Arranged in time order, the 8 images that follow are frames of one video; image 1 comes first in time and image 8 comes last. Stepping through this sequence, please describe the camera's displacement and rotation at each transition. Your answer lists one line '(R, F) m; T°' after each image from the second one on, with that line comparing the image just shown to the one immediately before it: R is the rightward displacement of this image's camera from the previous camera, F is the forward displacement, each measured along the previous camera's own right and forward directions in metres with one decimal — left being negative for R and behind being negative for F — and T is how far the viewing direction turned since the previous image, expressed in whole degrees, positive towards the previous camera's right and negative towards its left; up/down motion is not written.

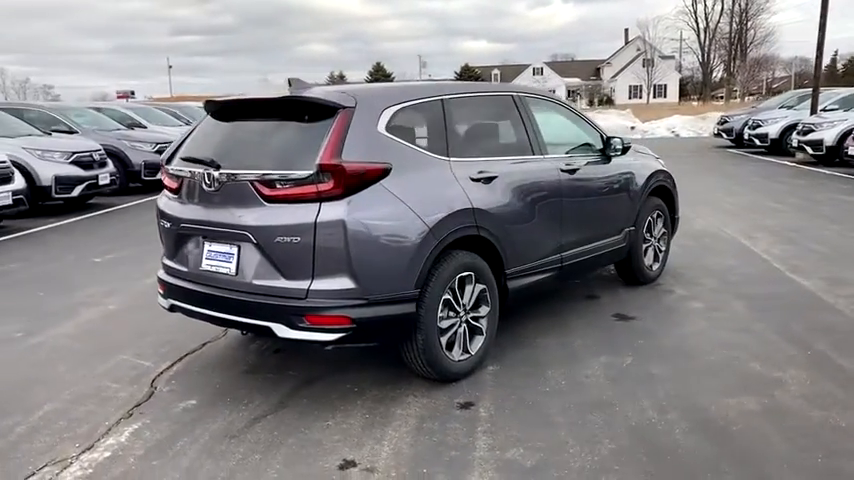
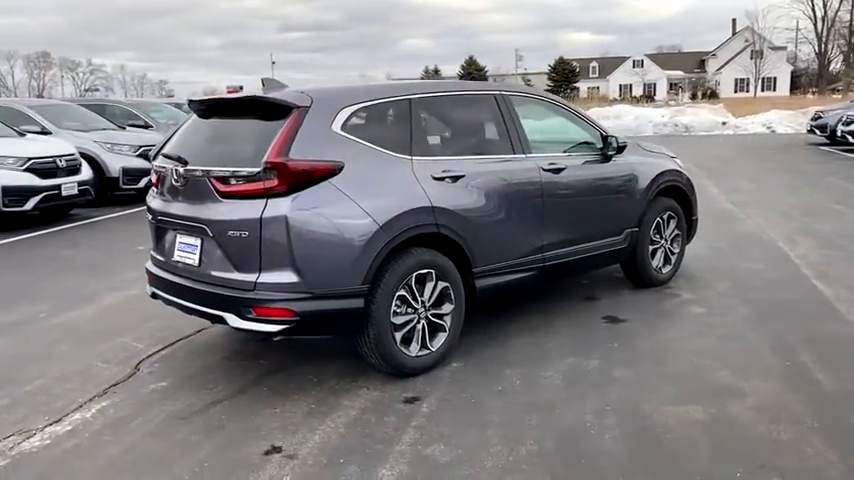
(+0.8, 0.0) m; -7°
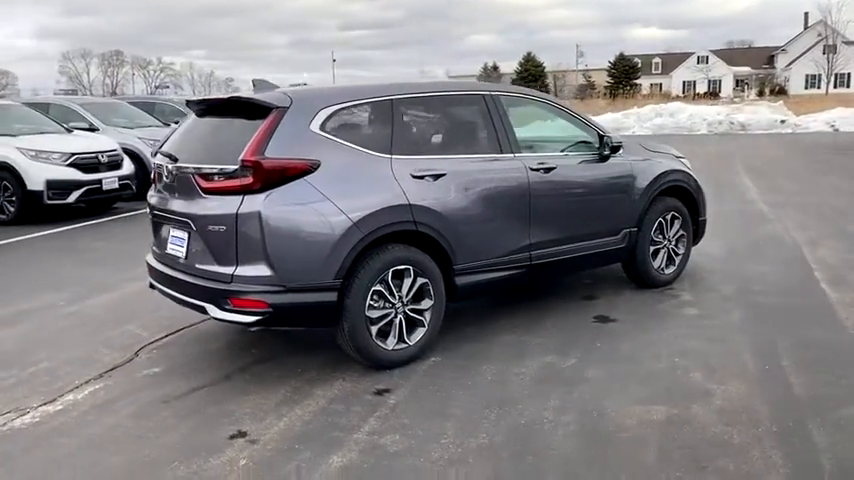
(+0.5, -0.1) m; -4°
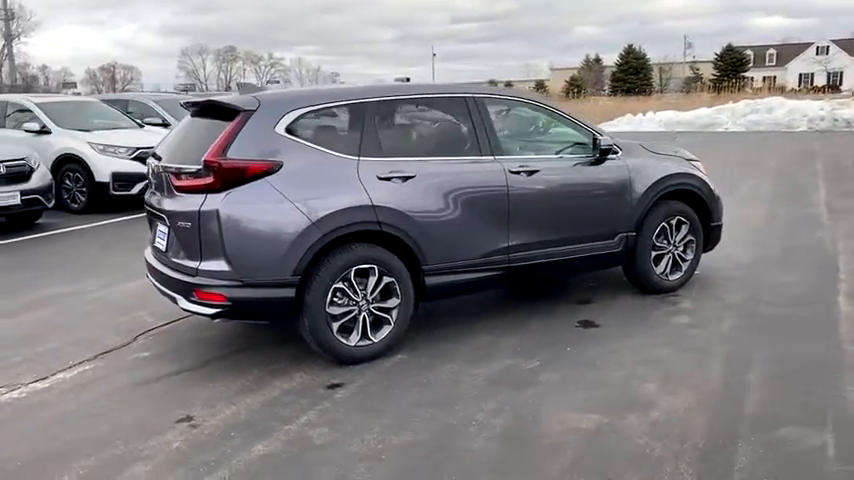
(+0.8, 0.0) m; -8°
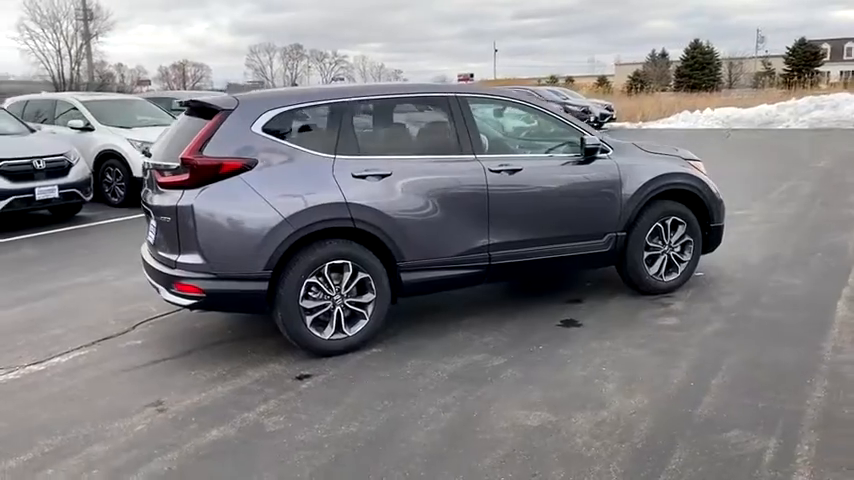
(+0.6, -0.1) m; -5°
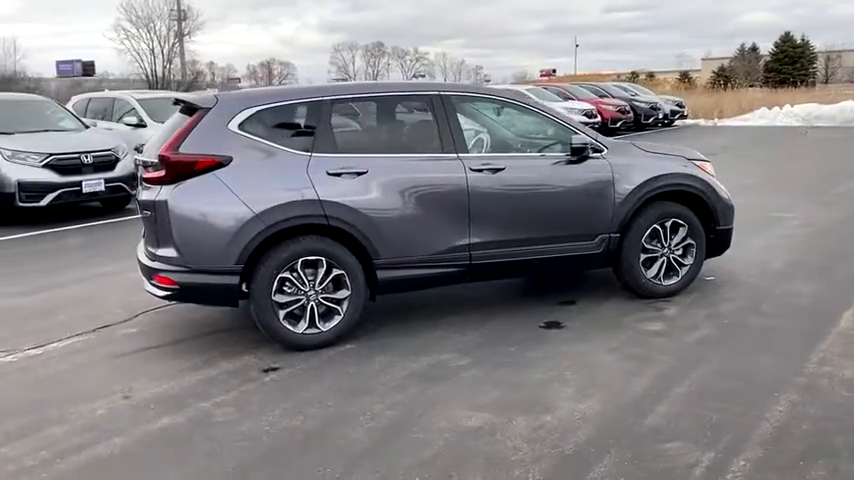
(+0.7, 0.0) m; -6°
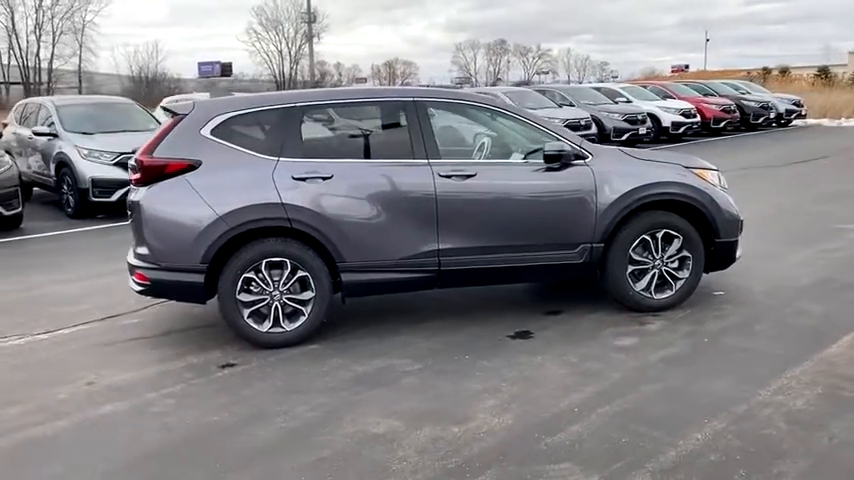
(+1.0, +0.1) m; -9°
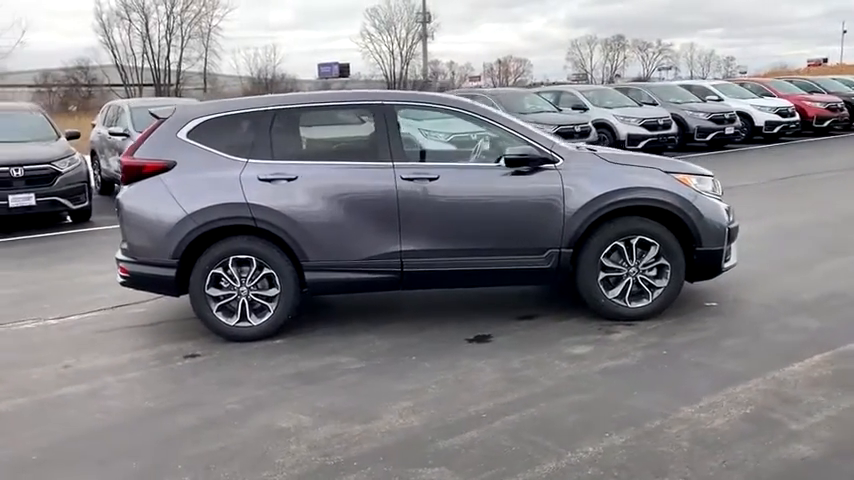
(+1.0, 0.0) m; -9°
